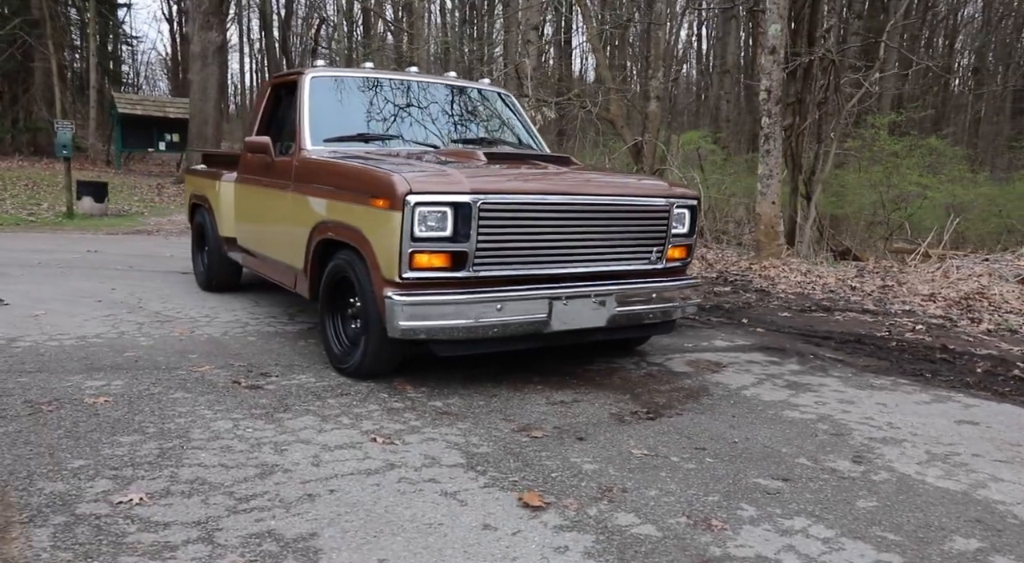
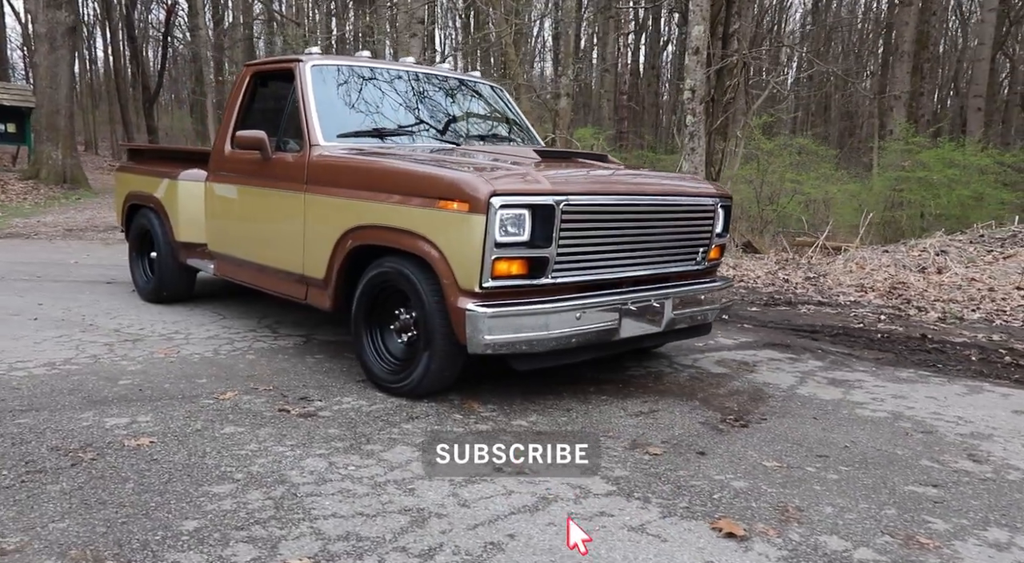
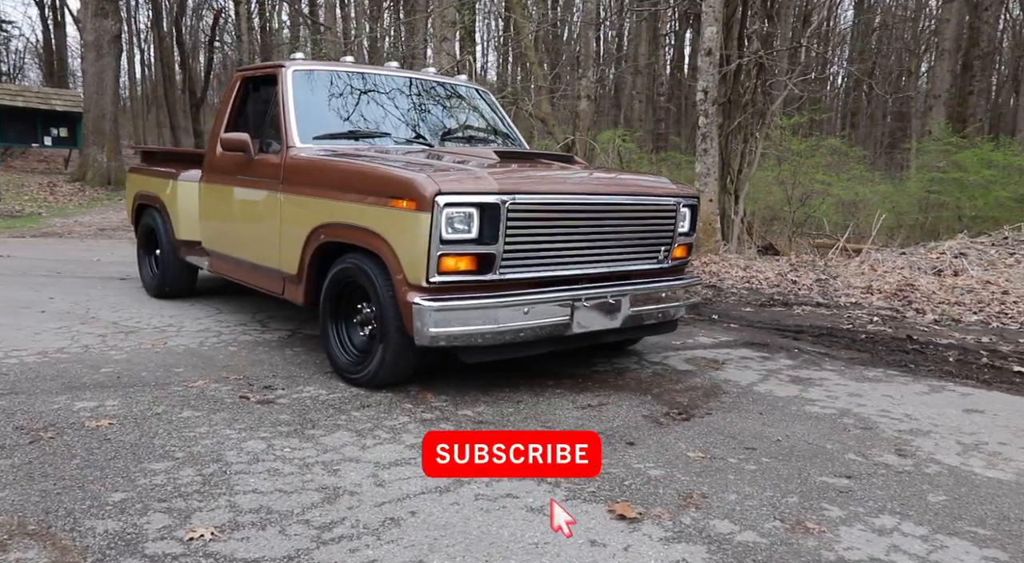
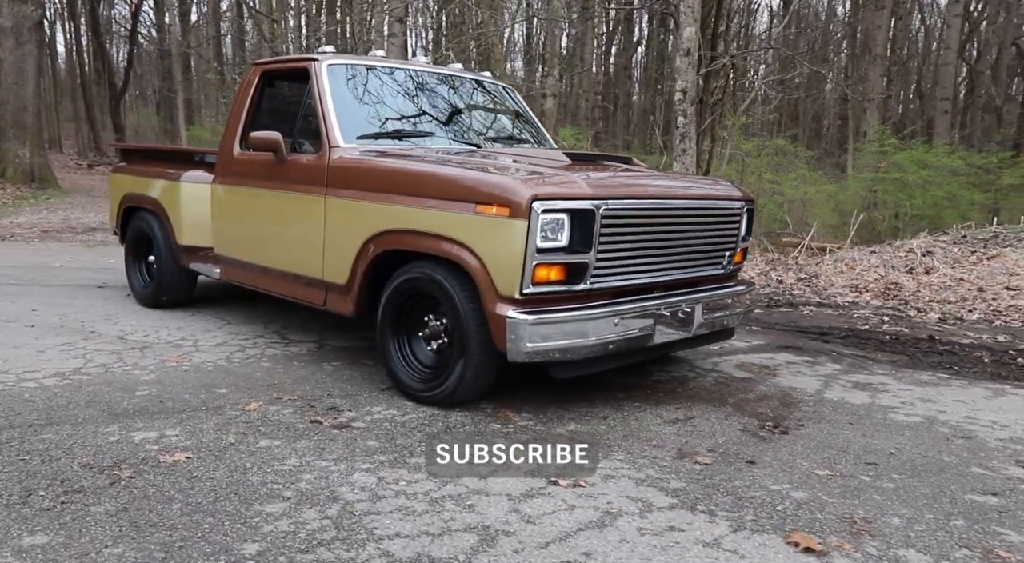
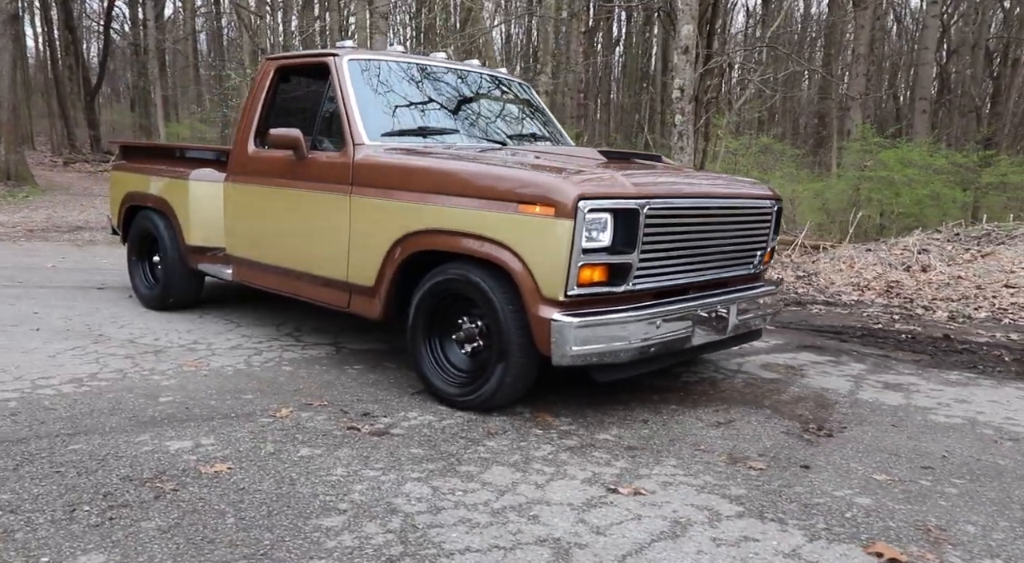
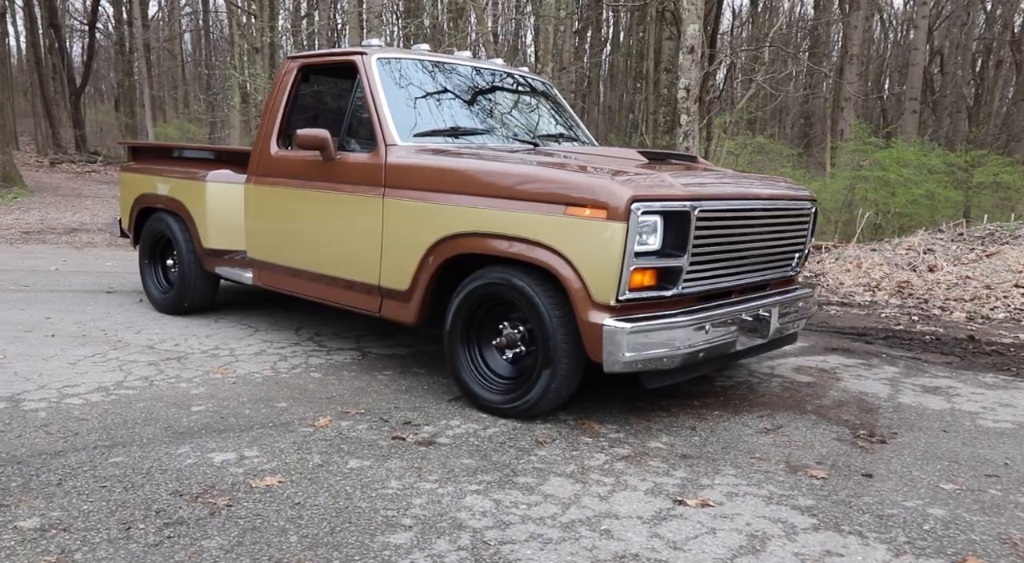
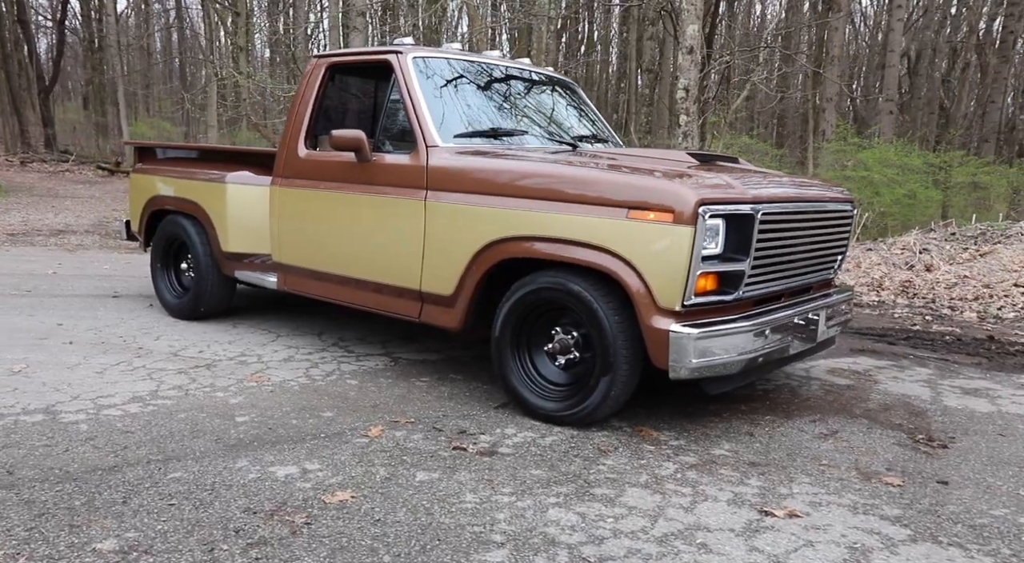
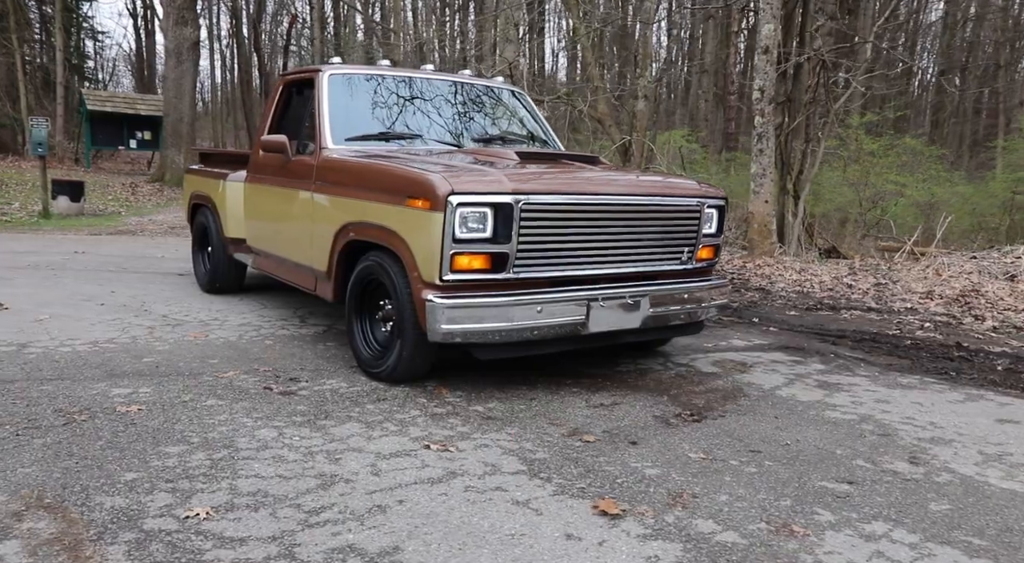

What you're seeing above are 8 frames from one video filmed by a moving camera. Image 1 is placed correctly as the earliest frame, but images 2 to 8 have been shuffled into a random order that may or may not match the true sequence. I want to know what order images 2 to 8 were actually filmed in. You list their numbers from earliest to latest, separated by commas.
8, 3, 2, 4, 5, 6, 7
